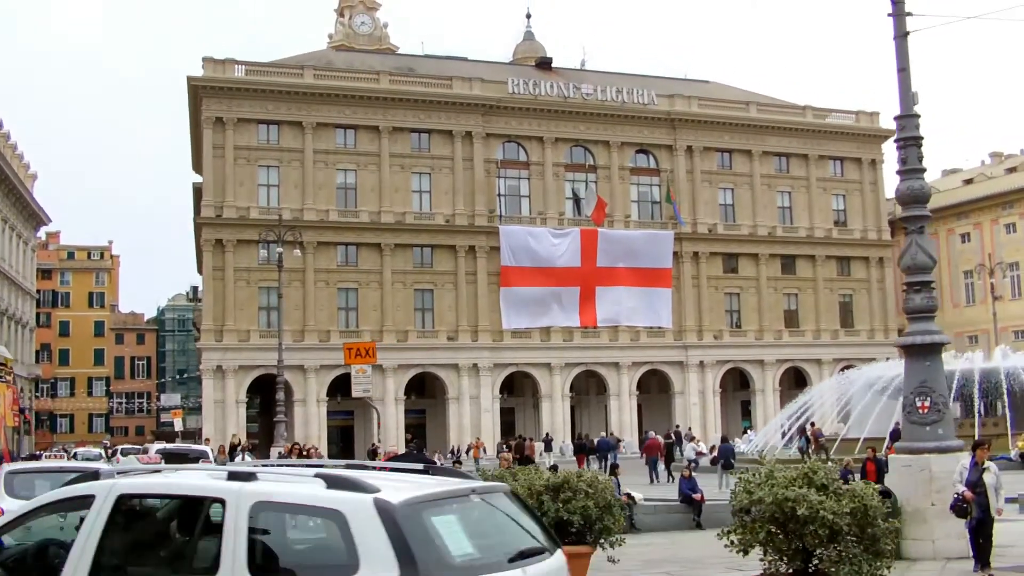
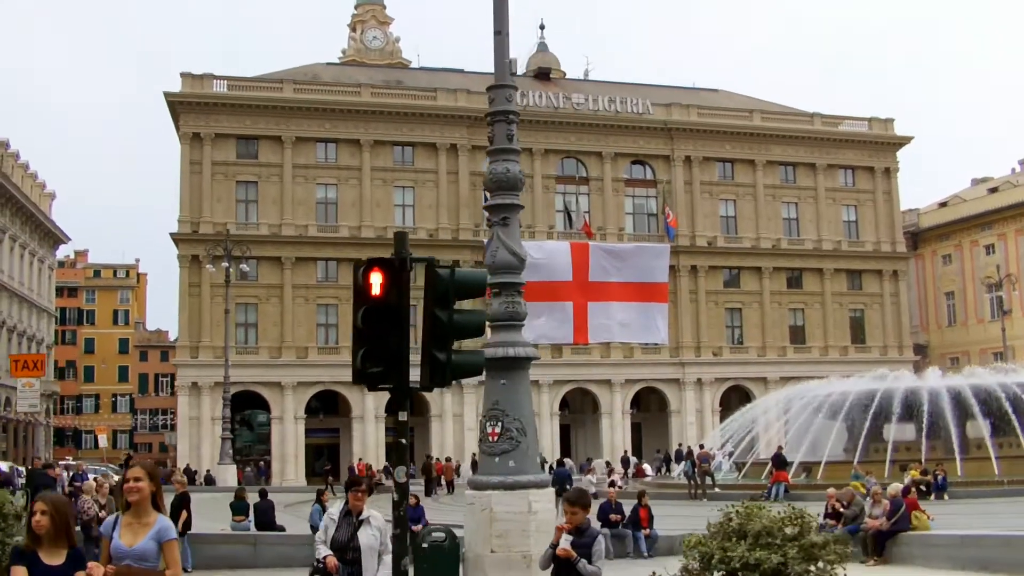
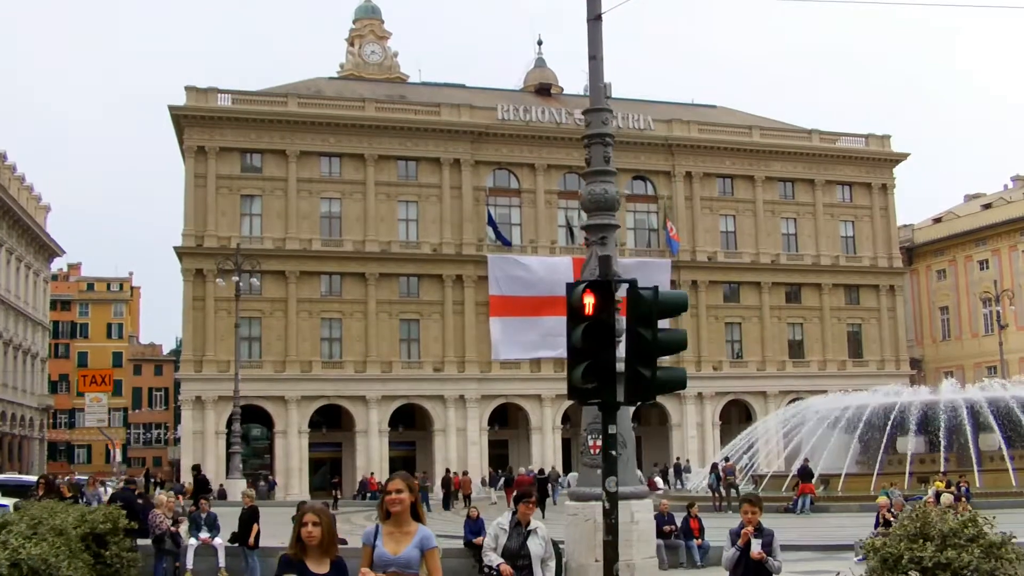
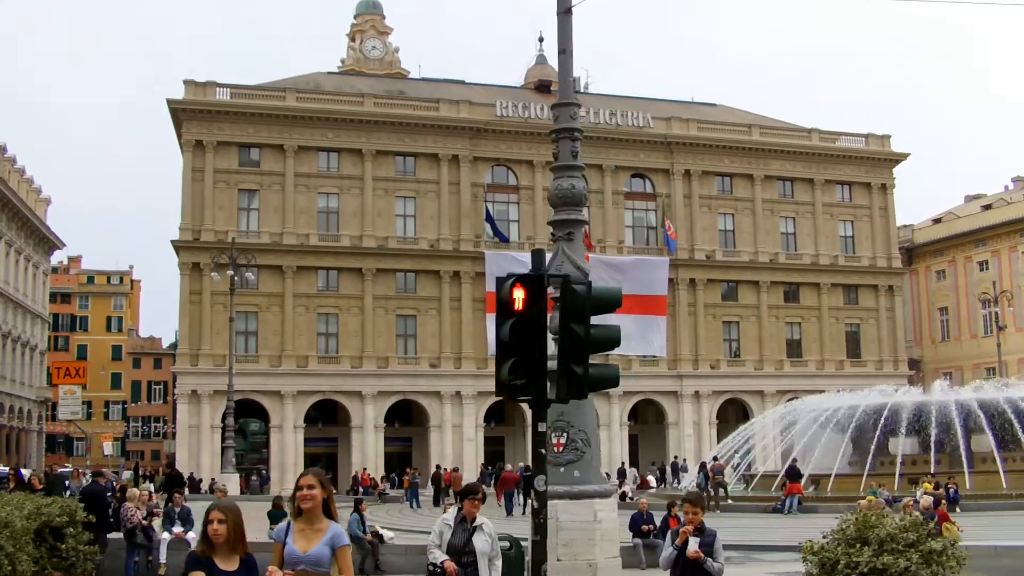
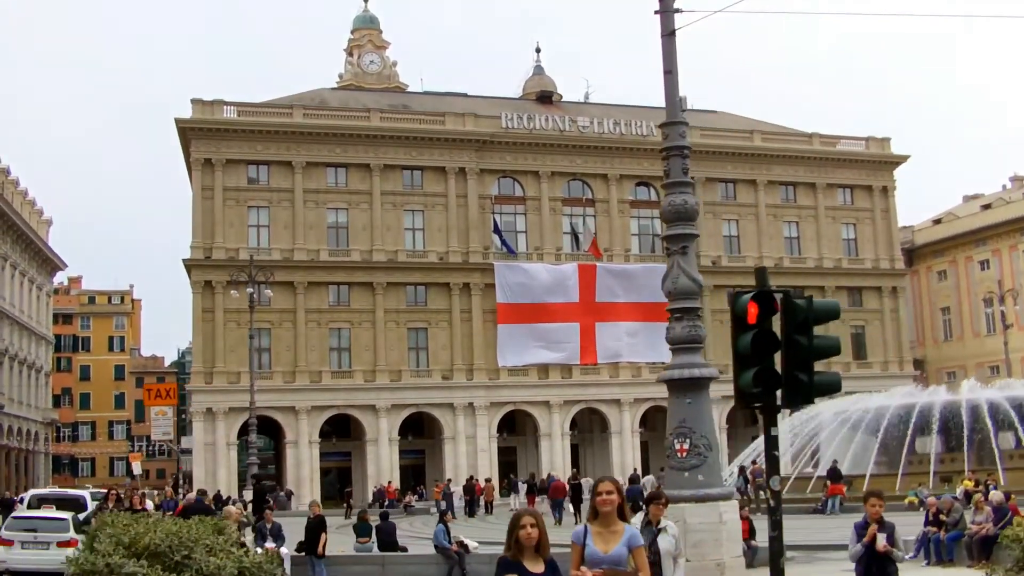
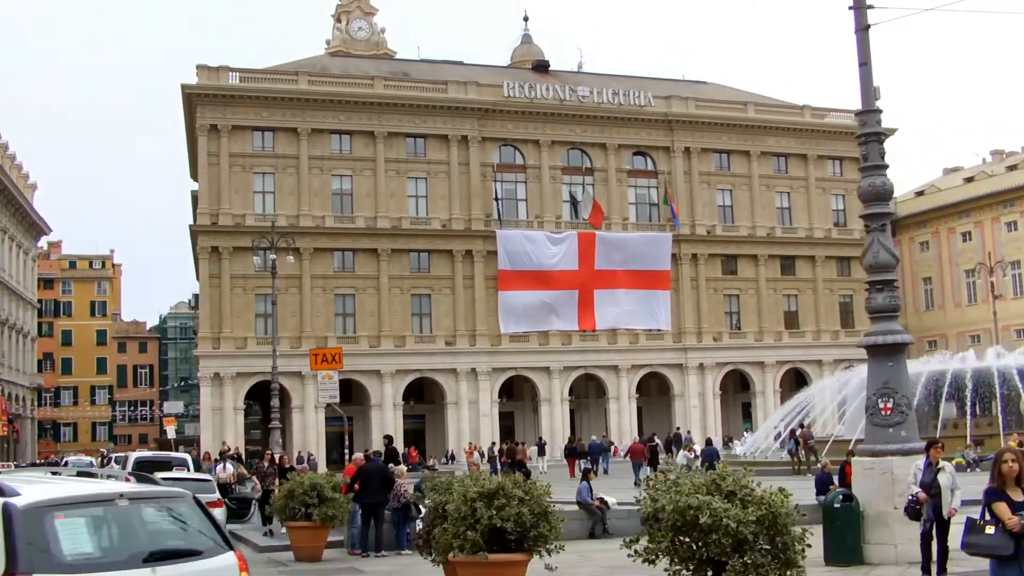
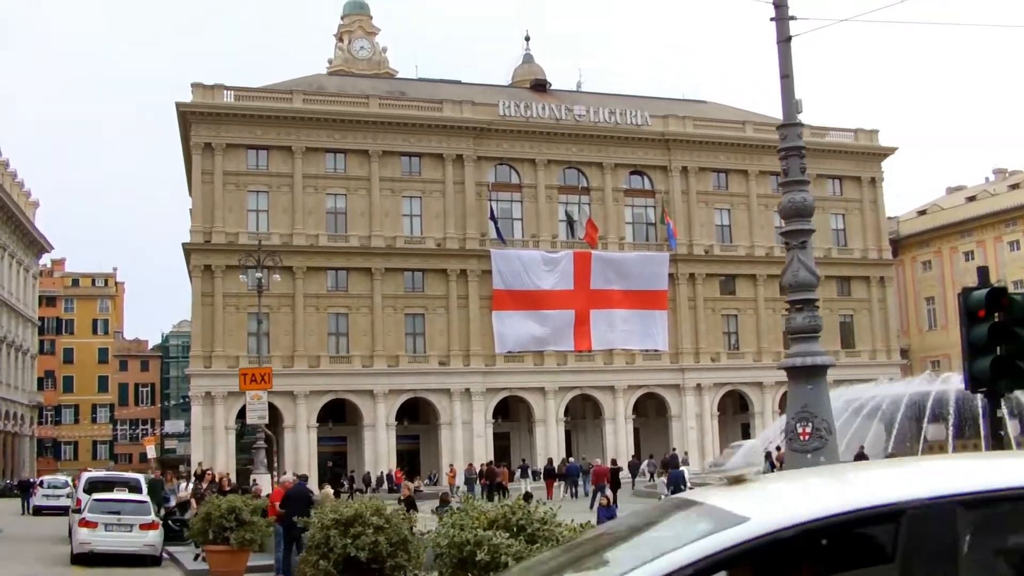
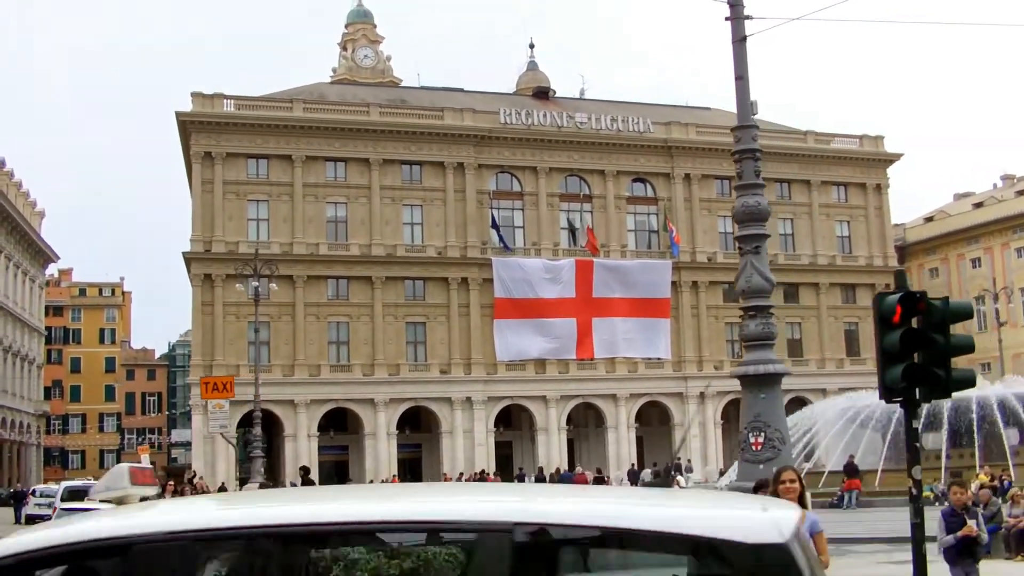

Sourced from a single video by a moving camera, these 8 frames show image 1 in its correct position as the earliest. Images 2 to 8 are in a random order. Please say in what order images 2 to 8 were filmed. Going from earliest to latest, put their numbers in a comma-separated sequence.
6, 7, 8, 5, 3, 4, 2
